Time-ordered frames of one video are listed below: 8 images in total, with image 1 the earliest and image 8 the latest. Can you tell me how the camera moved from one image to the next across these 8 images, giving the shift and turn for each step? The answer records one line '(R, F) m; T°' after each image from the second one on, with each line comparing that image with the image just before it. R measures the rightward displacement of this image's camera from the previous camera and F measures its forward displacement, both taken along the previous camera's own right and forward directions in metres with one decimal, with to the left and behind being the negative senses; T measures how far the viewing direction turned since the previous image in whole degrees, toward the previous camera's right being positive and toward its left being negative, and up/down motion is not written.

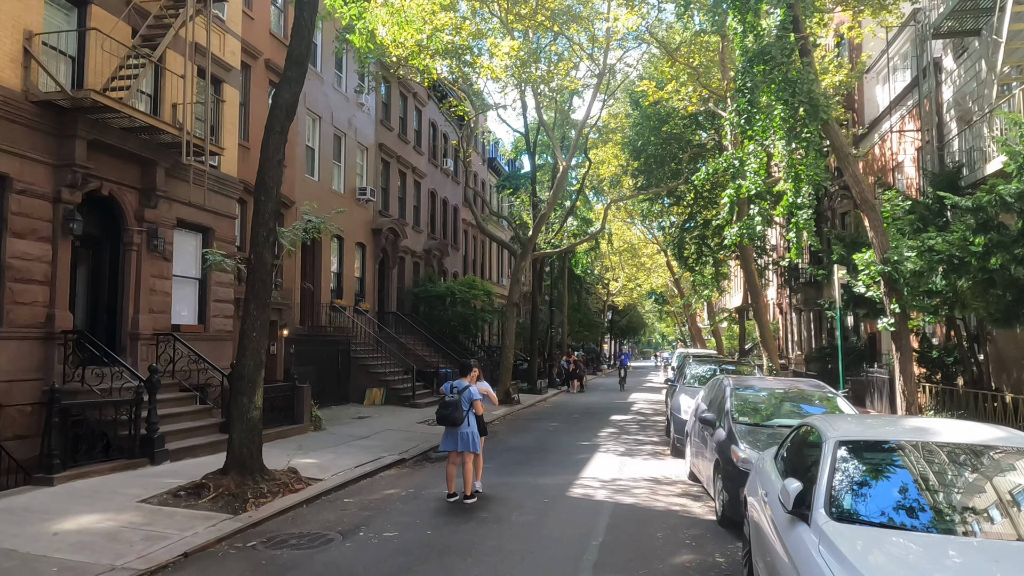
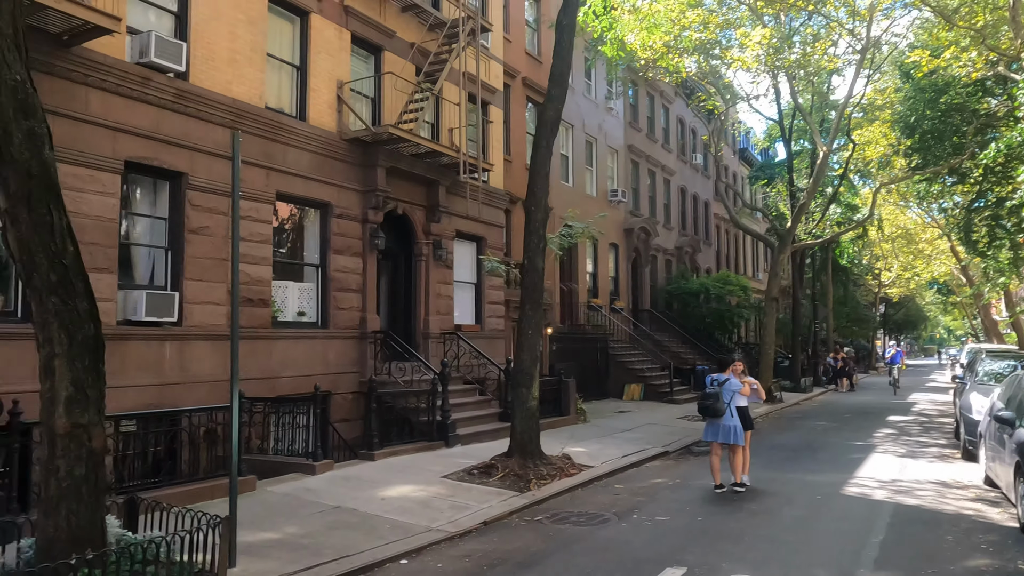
(-0.1, -0.5) m; -19°
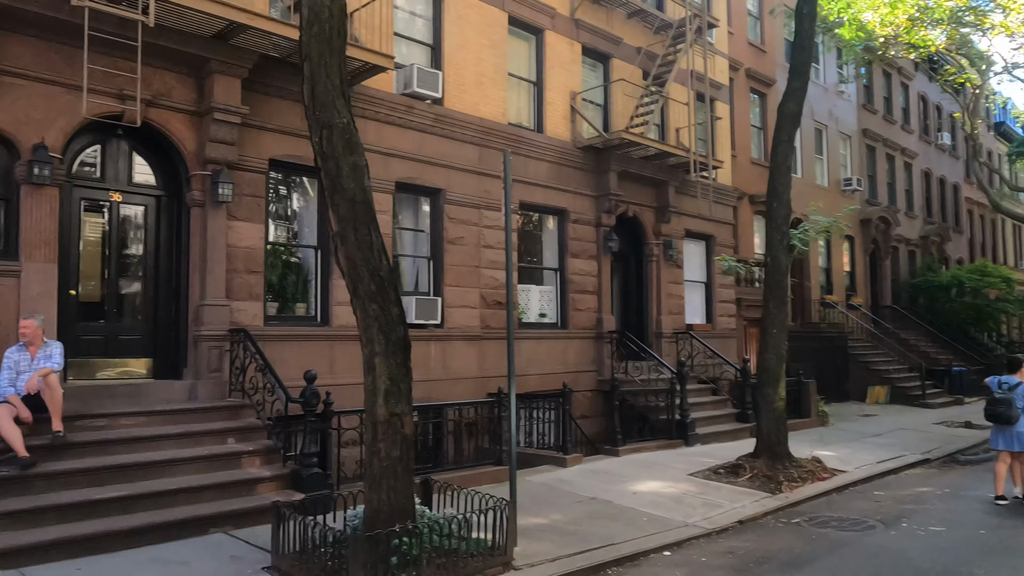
(-0.4, -0.4) m; -16°
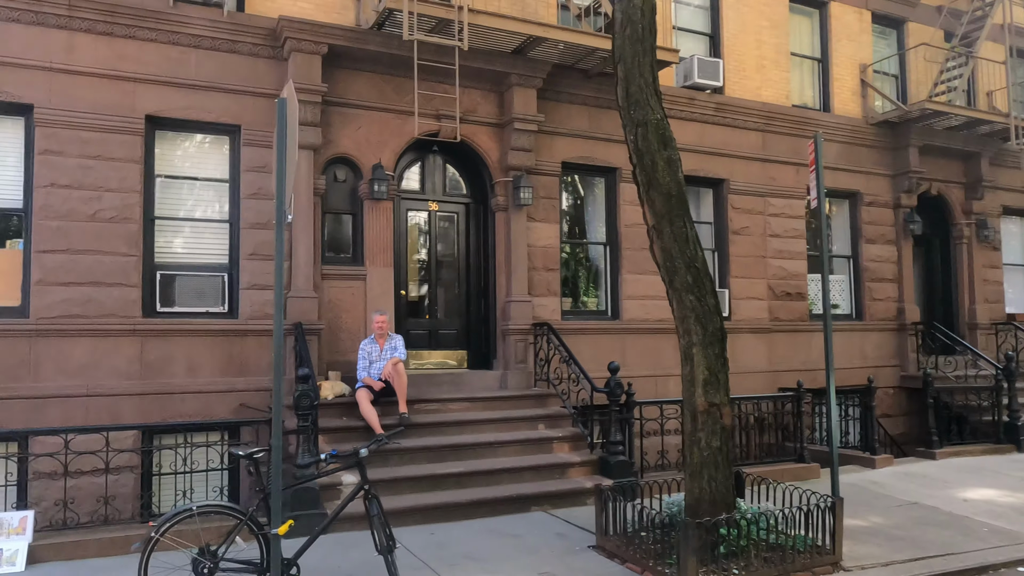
(-0.5, -0.2) m; -19°
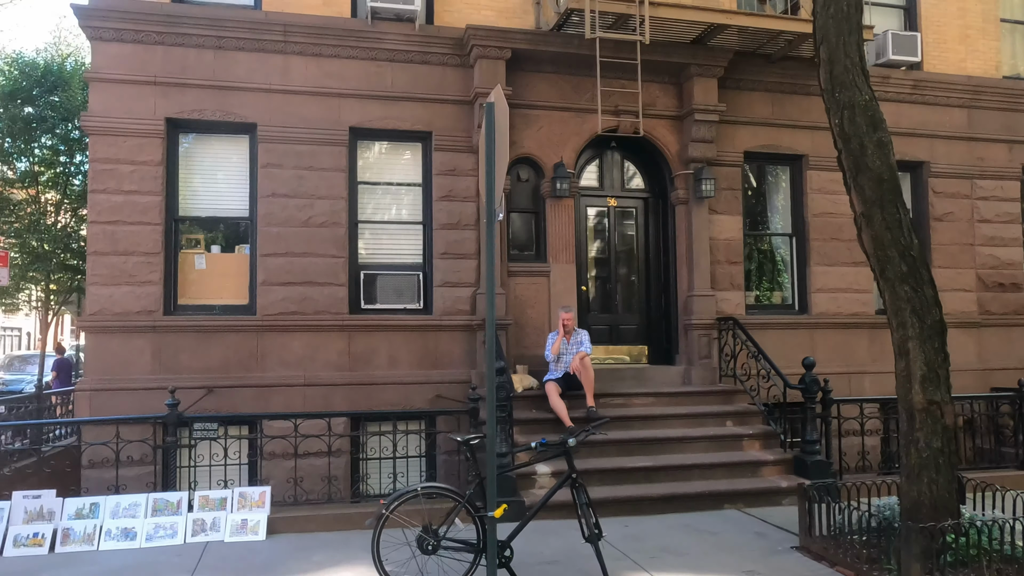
(-0.3, -0.1) m; -12°
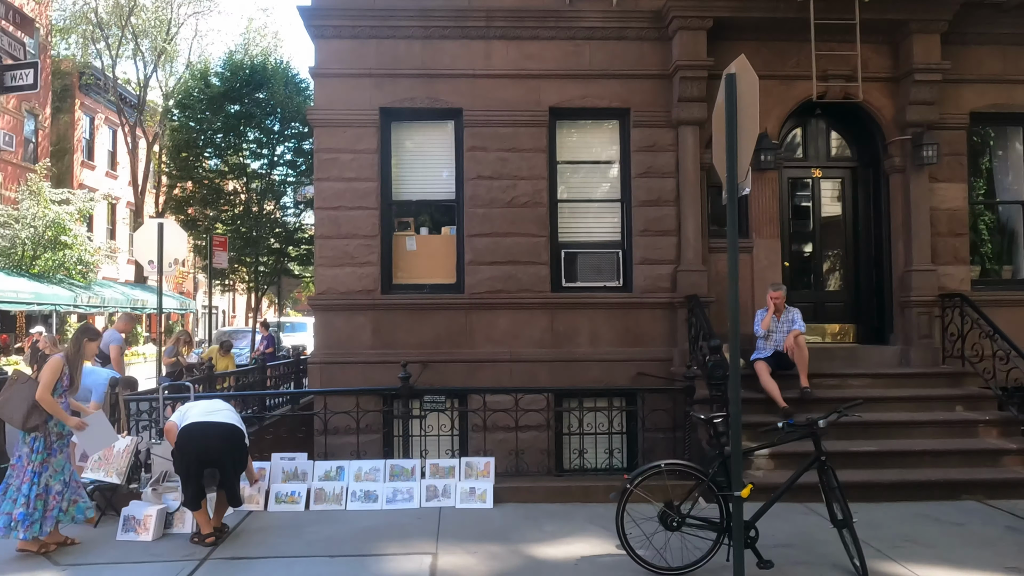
(-0.6, -0.1) m; -11°
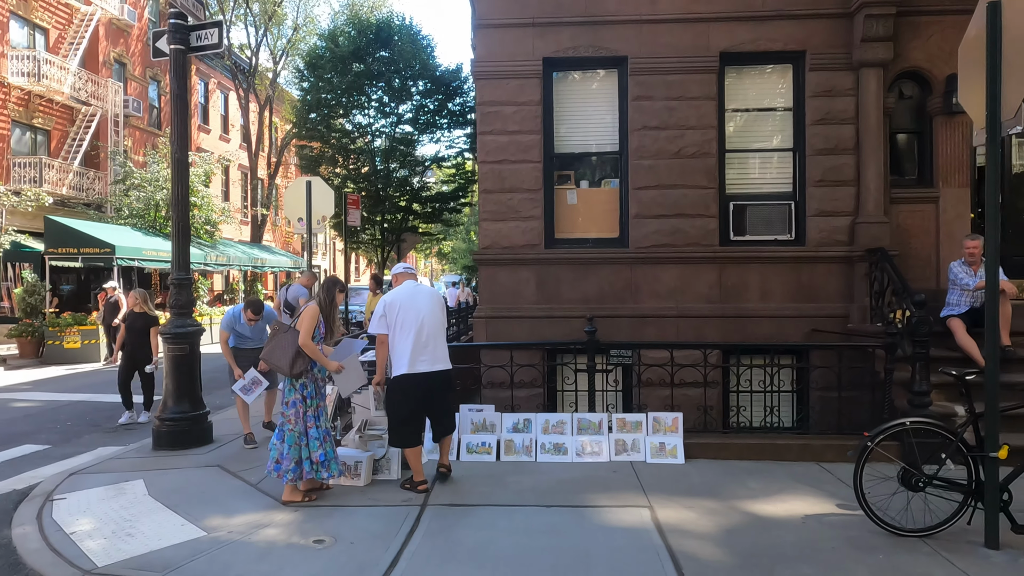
(-0.9, +0.1) m; -6°
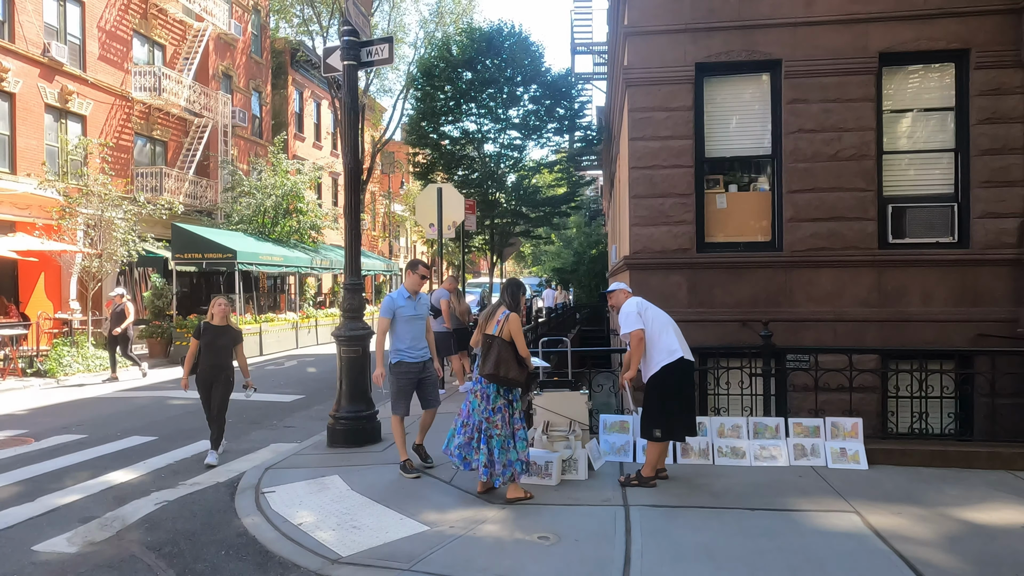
(-0.9, -0.2) m; -5°
